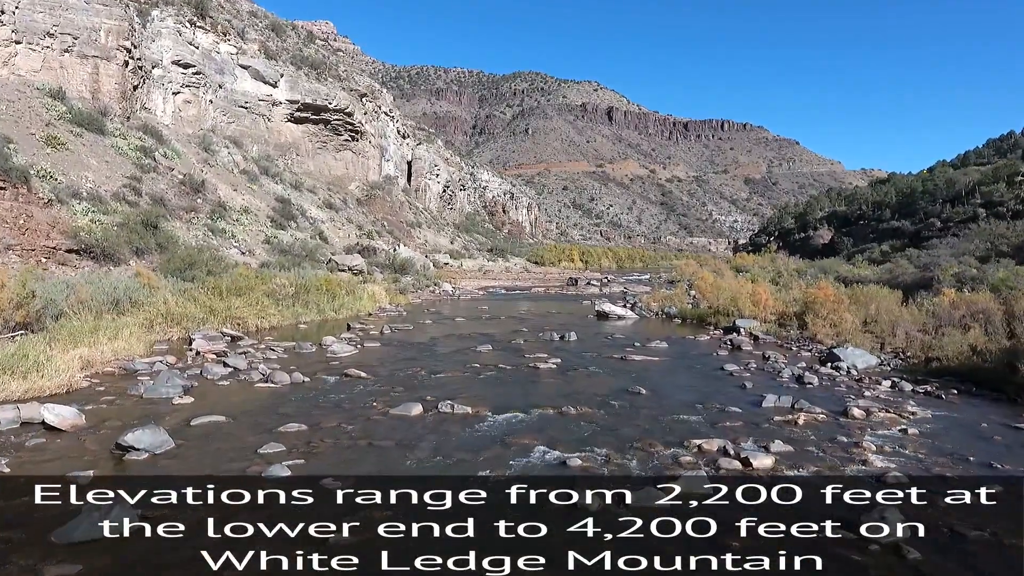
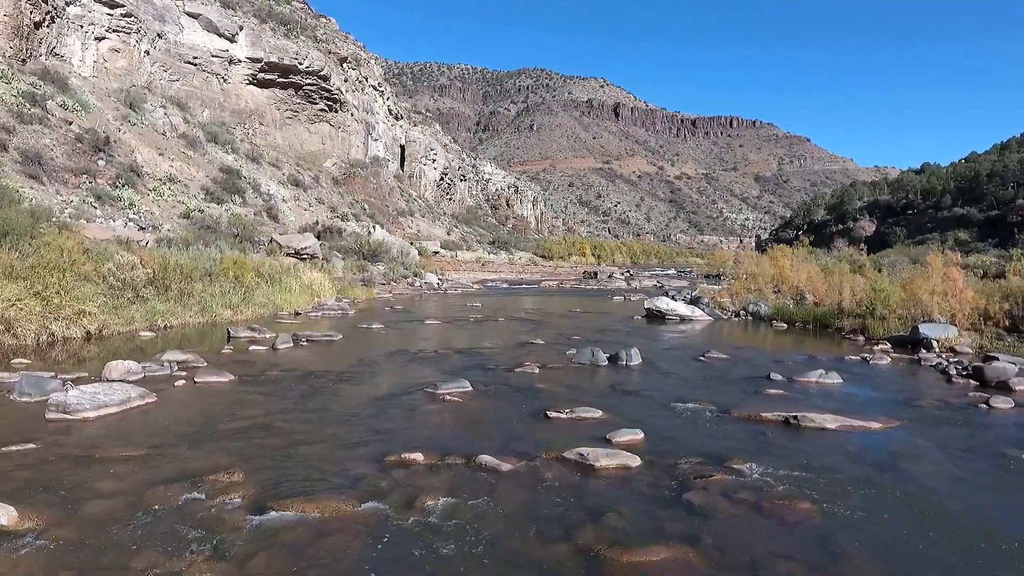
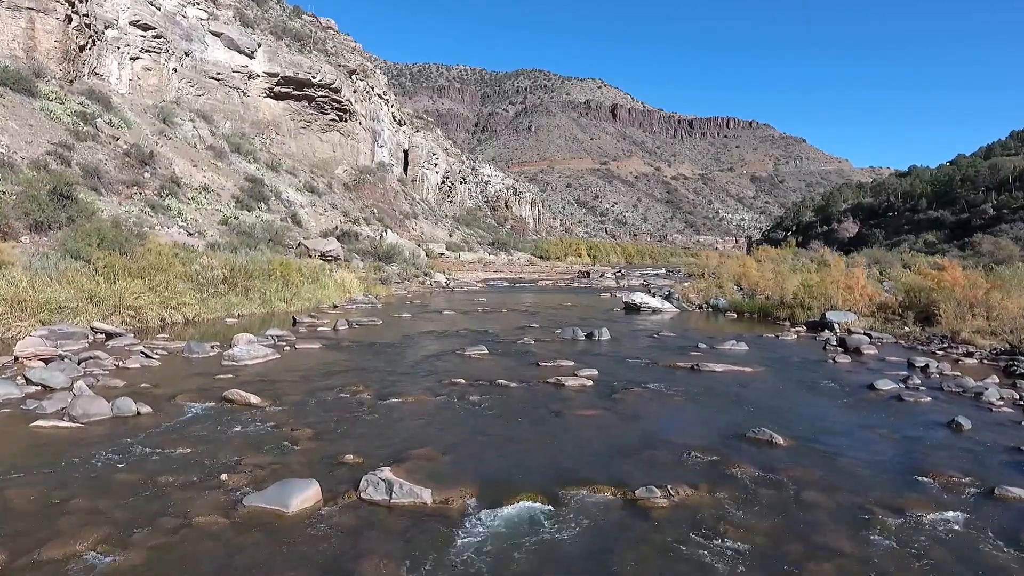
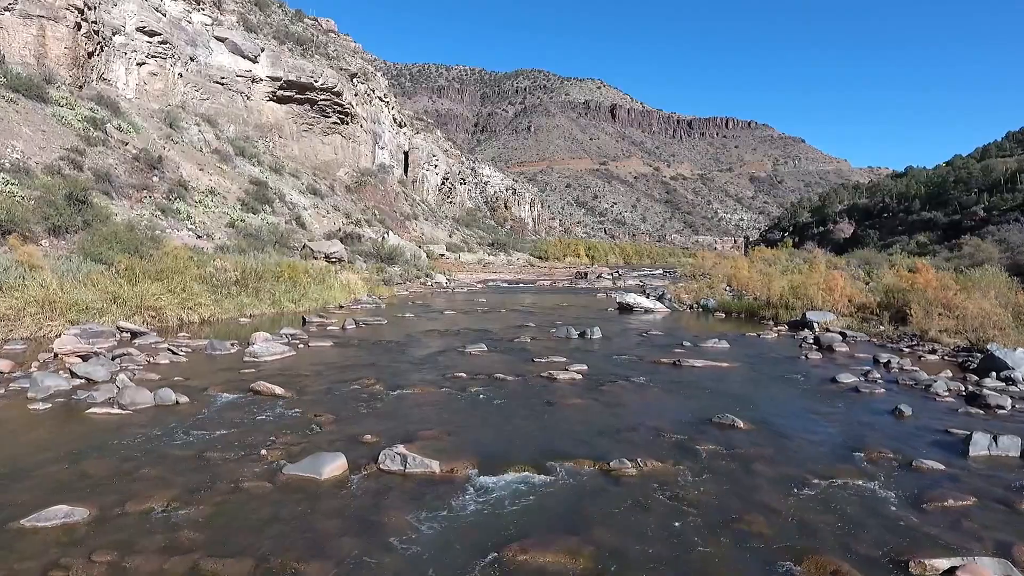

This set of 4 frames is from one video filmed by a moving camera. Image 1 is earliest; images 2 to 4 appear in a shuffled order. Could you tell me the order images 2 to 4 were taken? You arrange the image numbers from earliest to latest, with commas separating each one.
4, 3, 2
